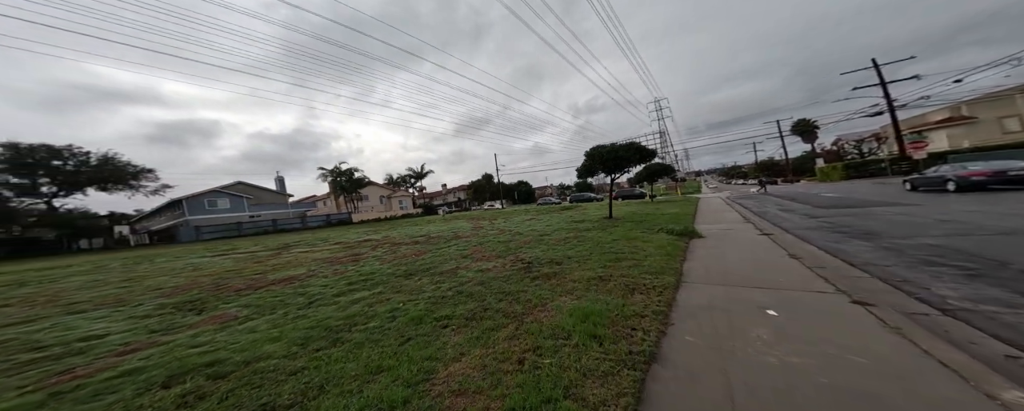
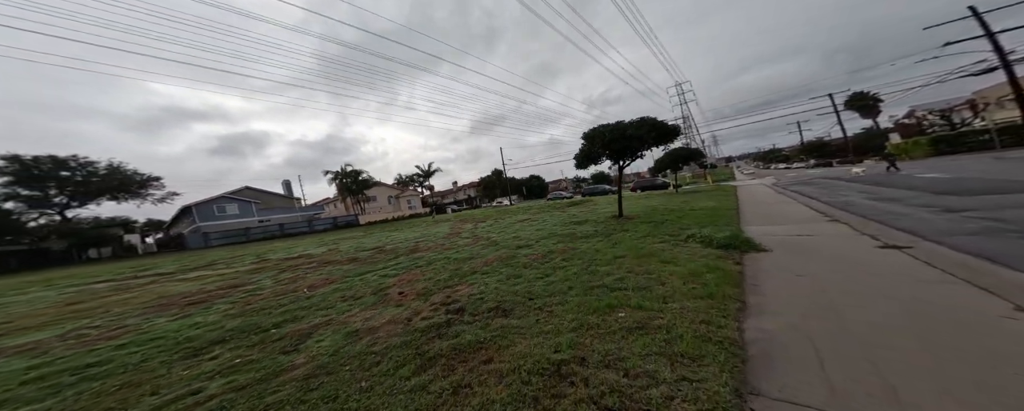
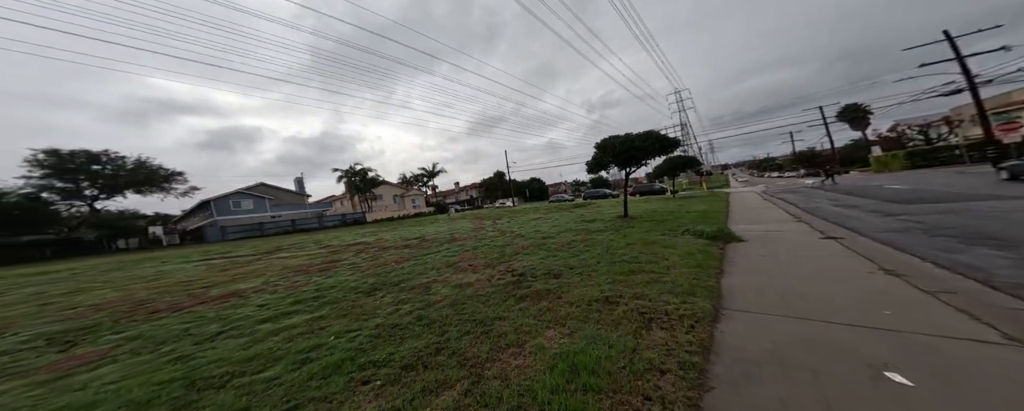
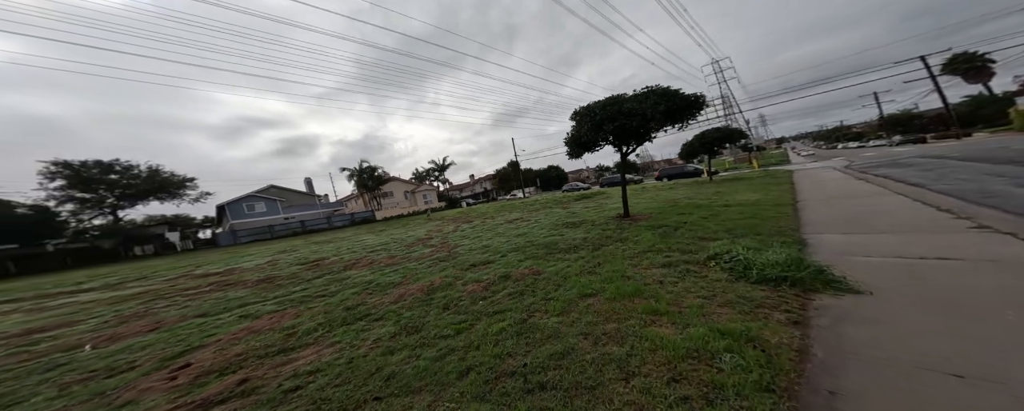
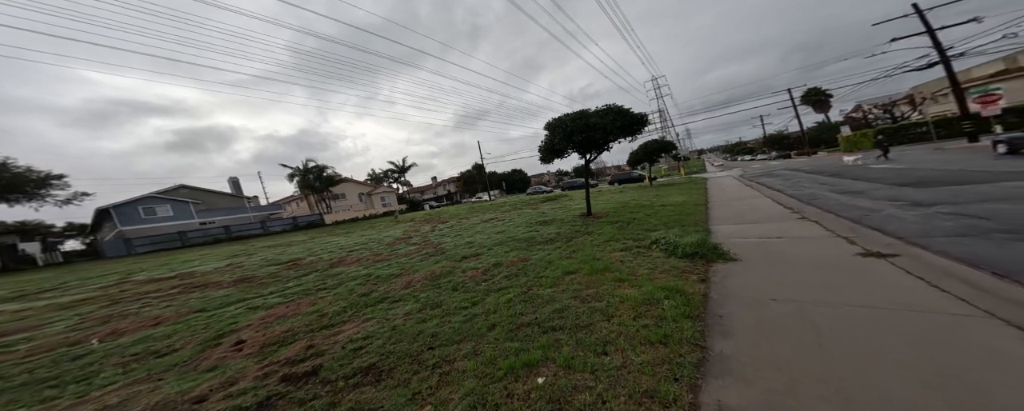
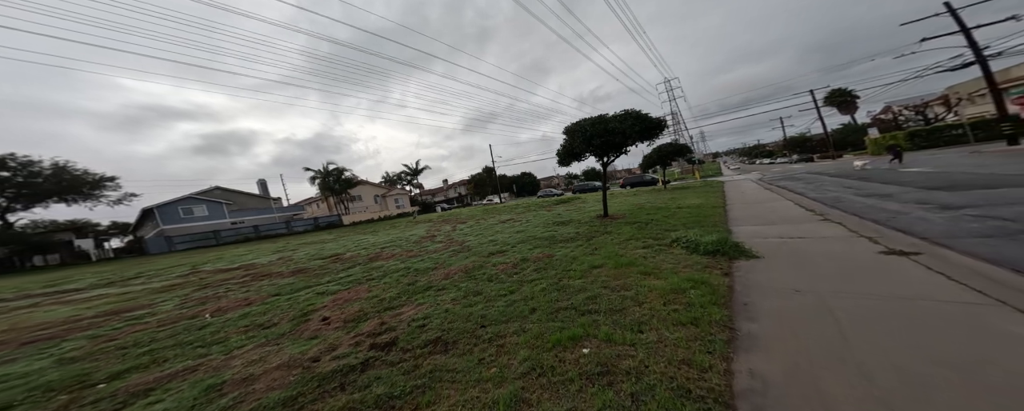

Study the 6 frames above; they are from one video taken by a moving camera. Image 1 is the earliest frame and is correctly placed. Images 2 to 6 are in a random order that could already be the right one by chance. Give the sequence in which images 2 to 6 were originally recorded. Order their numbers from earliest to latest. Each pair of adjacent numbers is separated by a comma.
3, 2, 6, 5, 4
